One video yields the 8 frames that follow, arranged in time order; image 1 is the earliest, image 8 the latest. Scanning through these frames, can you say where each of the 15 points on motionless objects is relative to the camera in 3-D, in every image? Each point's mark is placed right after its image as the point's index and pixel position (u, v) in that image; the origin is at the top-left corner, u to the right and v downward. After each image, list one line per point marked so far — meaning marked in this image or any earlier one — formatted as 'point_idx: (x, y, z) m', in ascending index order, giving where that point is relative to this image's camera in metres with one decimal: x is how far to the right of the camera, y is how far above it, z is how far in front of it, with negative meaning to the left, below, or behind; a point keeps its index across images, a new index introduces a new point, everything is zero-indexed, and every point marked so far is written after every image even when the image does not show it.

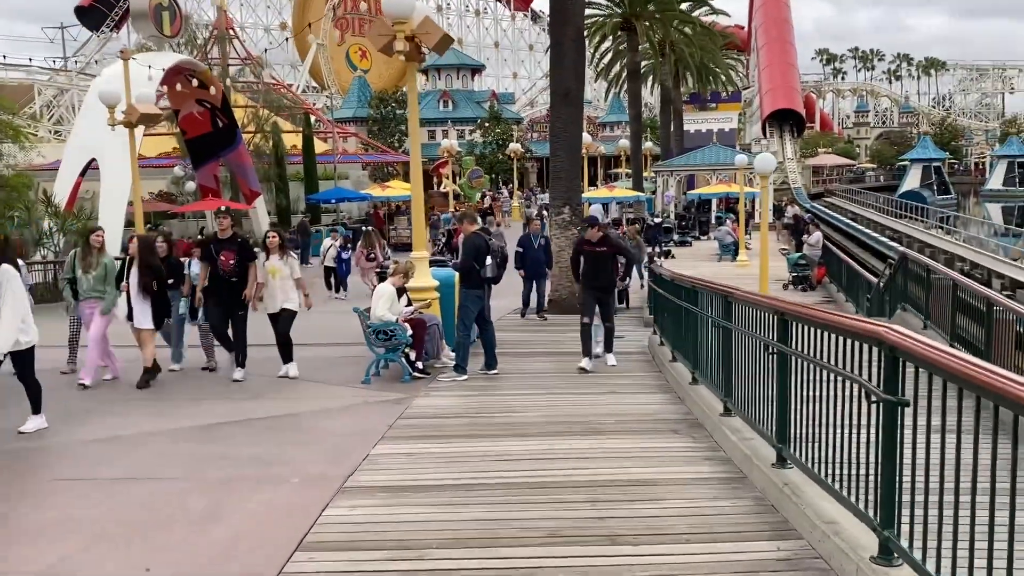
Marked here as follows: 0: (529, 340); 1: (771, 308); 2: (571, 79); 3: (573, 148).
0: (+0.2, -0.6, +11.5) m
1: (+1.4, -0.1, +5.2) m
2: (+1.0, +3.5, +15.6) m
3: (+1.0, +2.3, +15.7) m
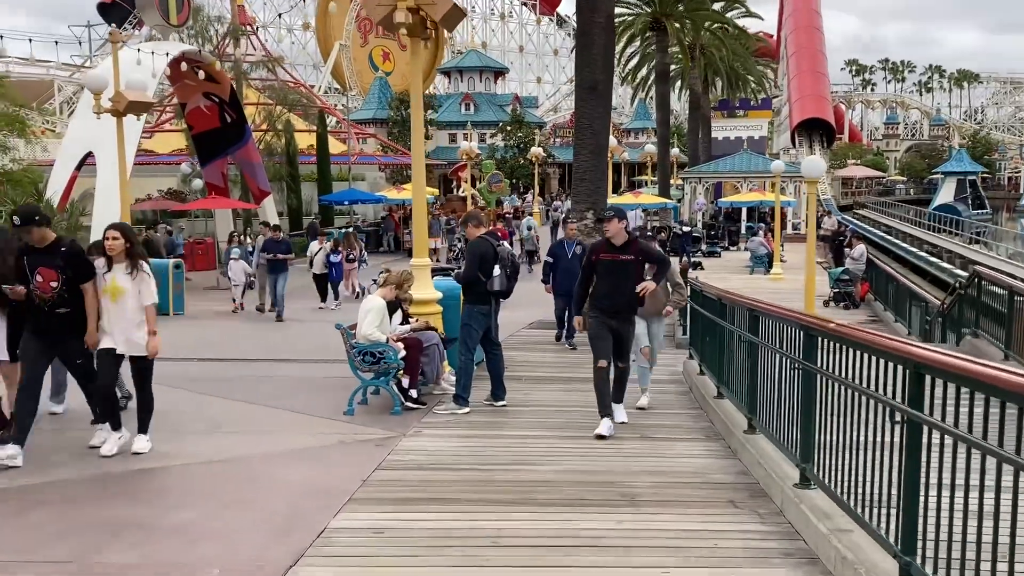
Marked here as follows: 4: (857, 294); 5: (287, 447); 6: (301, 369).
0: (+0.4, -0.8, +10.0) m
1: (+1.5, -0.3, +3.6) m
2: (+1.3, +3.3, +14.1) m
3: (+1.3, +2.1, +14.2) m
4: (+7.1, -0.1, +19.4) m
5: (-1.6, -1.1, +6.5) m
6: (-2.3, -0.9, +10.0) m
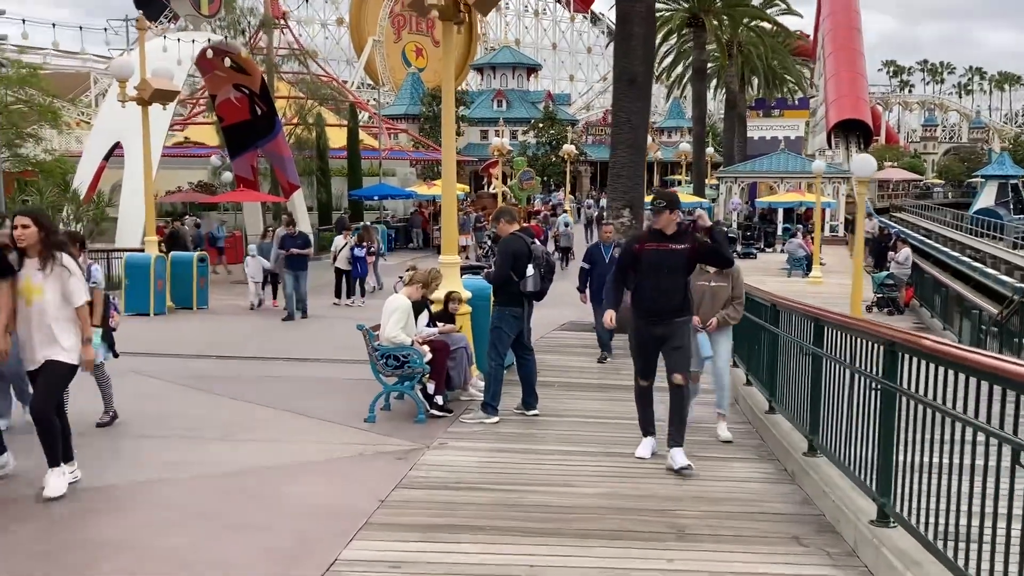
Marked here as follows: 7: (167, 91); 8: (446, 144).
0: (+0.7, -0.8, +9.5) m
1: (+1.6, -0.3, +3.0) m
2: (+1.8, +3.3, +13.5) m
3: (+1.8, +2.1, +13.6) m
4: (+7.8, -0.2, +18.7) m
5: (-1.3, -1.1, +6.0) m
6: (-1.9, -0.8, +9.5) m
7: (-5.6, +3.2, +15.1) m
8: (-0.6, +1.4, +8.7) m
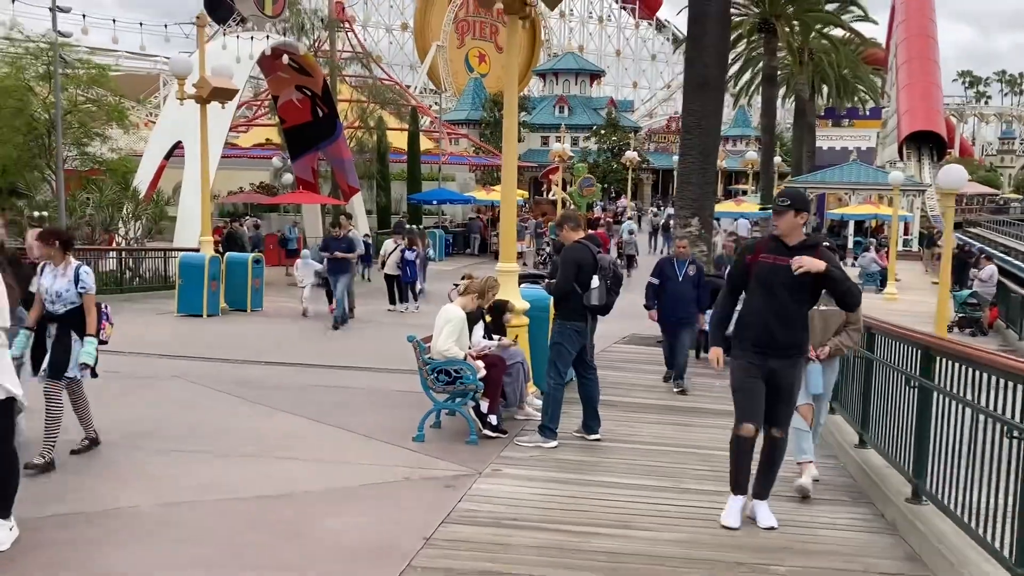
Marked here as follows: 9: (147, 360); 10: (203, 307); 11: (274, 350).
0: (+1.3, -0.9, +8.8) m
1: (+1.8, -0.4, +2.4) m
2: (+2.7, +3.1, +12.8) m
3: (+2.7, +1.9, +12.9) m
4: (+8.9, -0.6, +17.6) m
5: (-1.0, -1.1, +5.5) m
6: (-1.4, -0.9, +9.1) m
7: (-4.6, +3.1, +14.9) m
8: (0.0, +1.3, +8.2) m
9: (-3.9, -0.8, +9.9) m
10: (-4.8, -0.3, +14.6) m
11: (-2.8, -0.7, +11.0) m
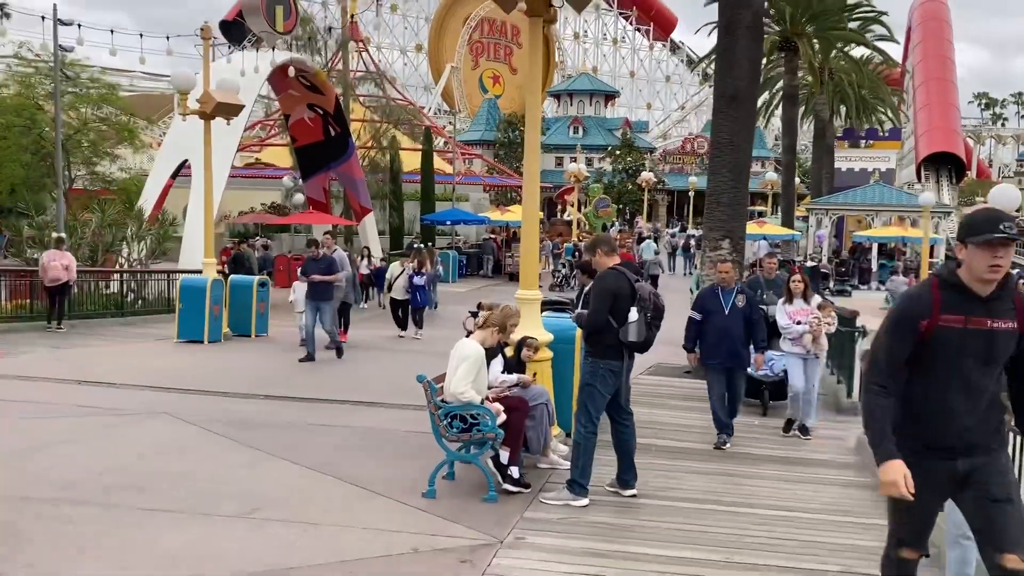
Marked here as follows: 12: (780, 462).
0: (+1.4, -1.2, +8.0) m
1: (+1.9, -0.5, +1.6) m
2: (+3.0, +2.7, +12.1) m
3: (+3.0, +1.6, +12.1) m
4: (+9.2, -1.1, +16.6) m
5: (-0.9, -1.3, +4.7) m
6: (-1.2, -1.2, +8.2) m
7: (-4.3, +2.8, +14.2) m
8: (+0.1, +1.0, +7.4) m
9: (-3.7, -1.0, +9.1) m
10: (-4.5, -0.7, +13.8) m
11: (-2.6, -1.0, +10.2) m
12: (+2.0, -1.3, +7.0) m
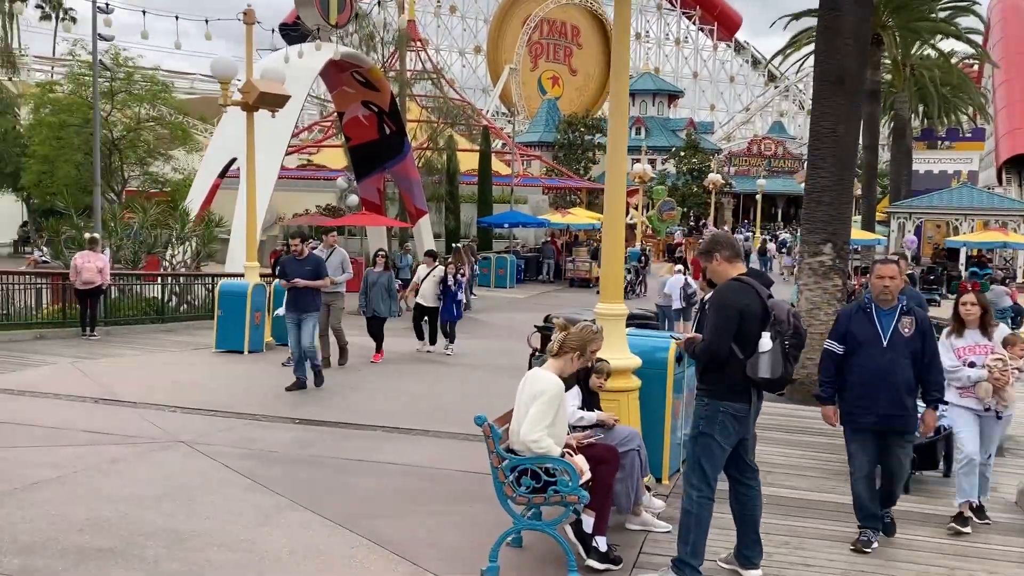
0: (+2.0, -1.3, +6.5) m
1: (+2.0, -0.6, +0.1) m
2: (+3.8, +2.6, +10.5) m
3: (+3.8, +1.5, +10.6) m
4: (+10.2, -1.3, +14.7) m
5: (-0.5, -1.4, +3.4) m
6: (-0.6, -1.2, +6.9) m
7: (-3.3, +2.7, +13.1) m
8: (+0.7, +0.9, +6.0) m
9: (-3.1, -1.1, +8.0) m
10: (-3.6, -0.7, +12.7) m
11: (-1.9, -1.1, +9.0) m
12: (+2.5, -1.4, +5.5) m
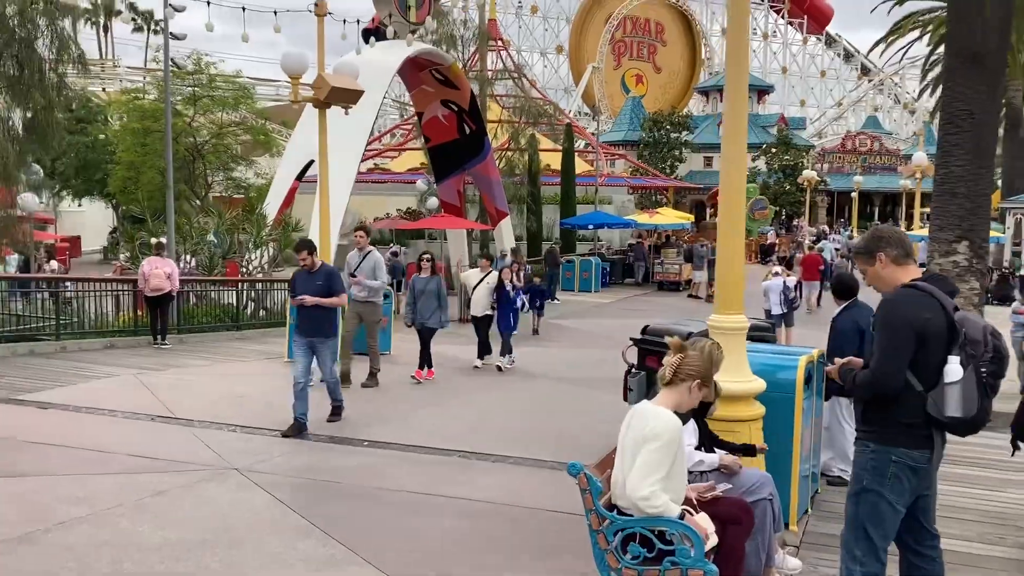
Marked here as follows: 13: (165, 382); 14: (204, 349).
0: (+2.5, -1.3, +5.4) m
1: (+2.0, -0.6, -1.0) m
2: (+4.7, +2.6, +9.2) m
3: (+4.7, +1.4, +9.3) m
4: (+11.5, -1.3, +12.8) m
5: (-0.2, -1.4, +2.5) m
6: (0.0, -1.3, +6.0) m
7: (-2.2, +2.6, +12.4) m
8: (+1.2, +0.9, +5.0) m
9: (-2.4, -1.2, +7.3) m
10: (-2.5, -0.8, +12.0) m
11: (-1.1, -1.2, +8.2) m
12: (+2.9, -1.4, +4.3) m
13: (-3.7, -1.0, +9.9) m
14: (-4.3, -0.9, +13.2) m
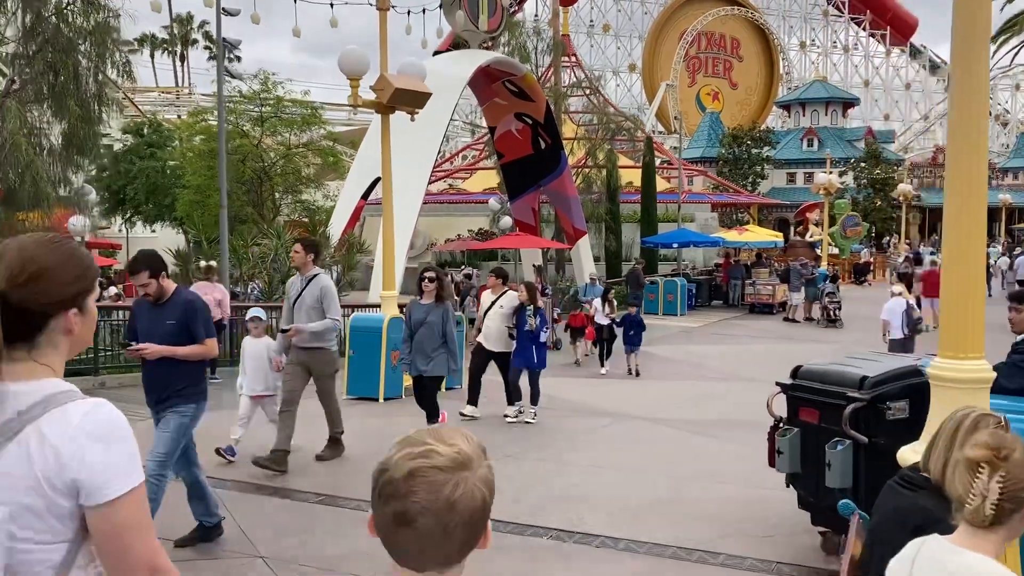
0: (+3.0, -1.4, +3.6) m
1: (+2.0, -0.6, -2.8) m
2: (+5.4, +2.4, +7.3) m
3: (+5.4, +1.2, +7.4) m
4: (+12.5, -1.5, +10.3) m
5: (0.0, -1.5, +0.9) m
6: (+0.5, -1.4, +4.4) m
7: (-1.2, +2.3, +11.0) m
8: (+1.6, +0.8, +3.4) m
9: (-1.7, -1.4, +5.8) m
10: (-1.5, -1.1, +10.6) m
11: (-0.4, -1.4, +6.7) m
12: (+3.3, -1.5, +2.5) m
13: (-2.8, -1.3, +8.6) m
14: (-3.2, -1.2, +11.9) m
